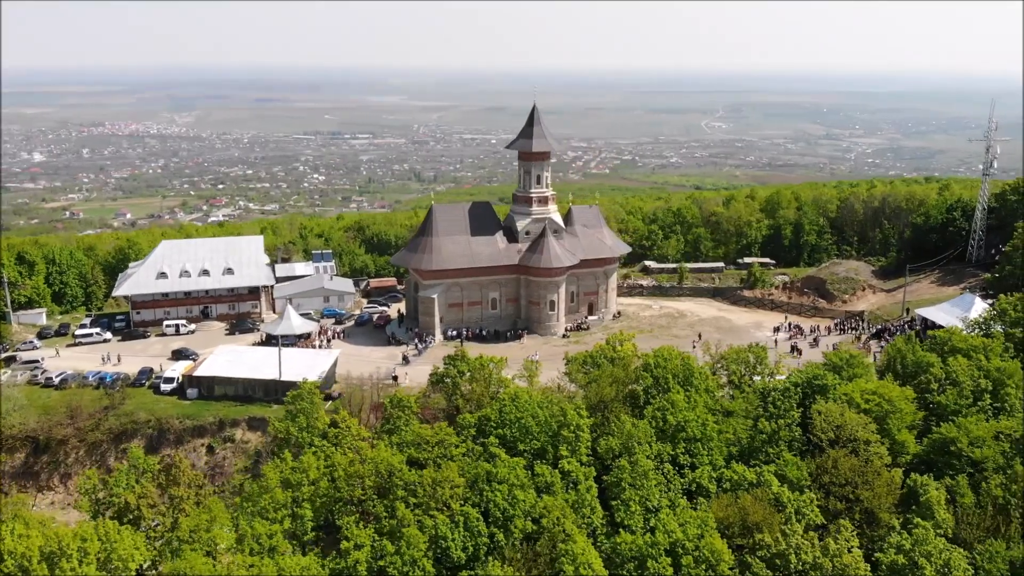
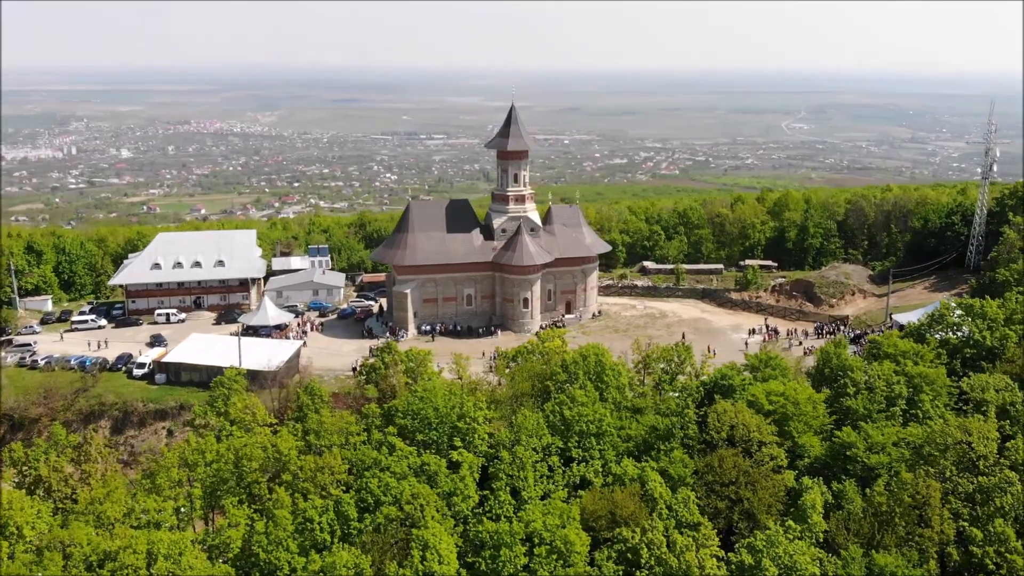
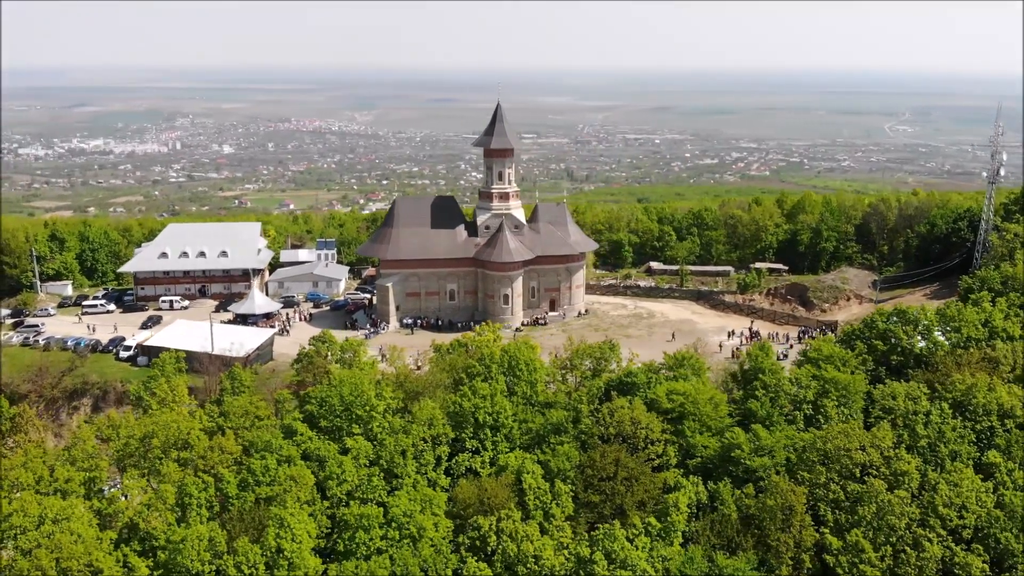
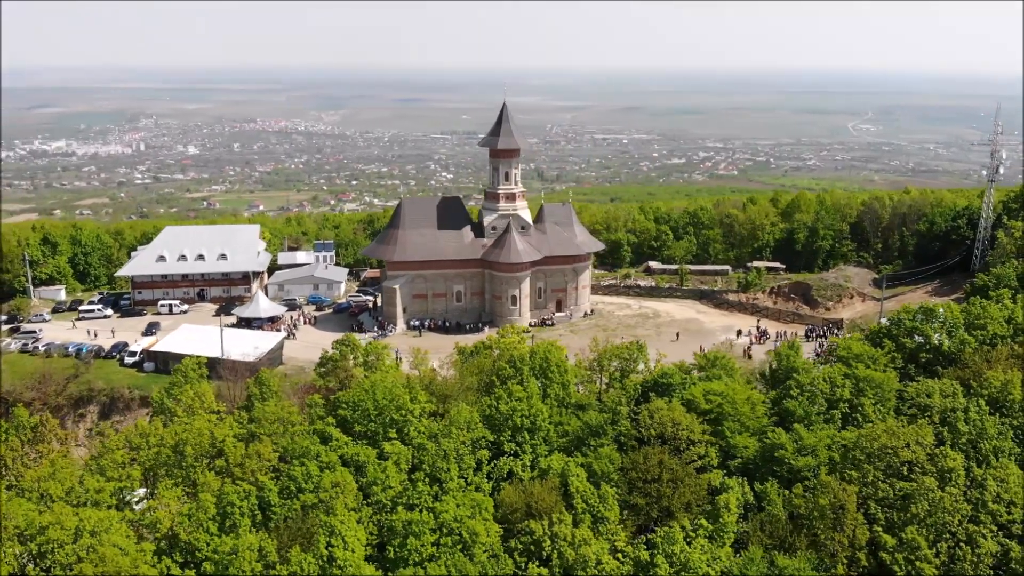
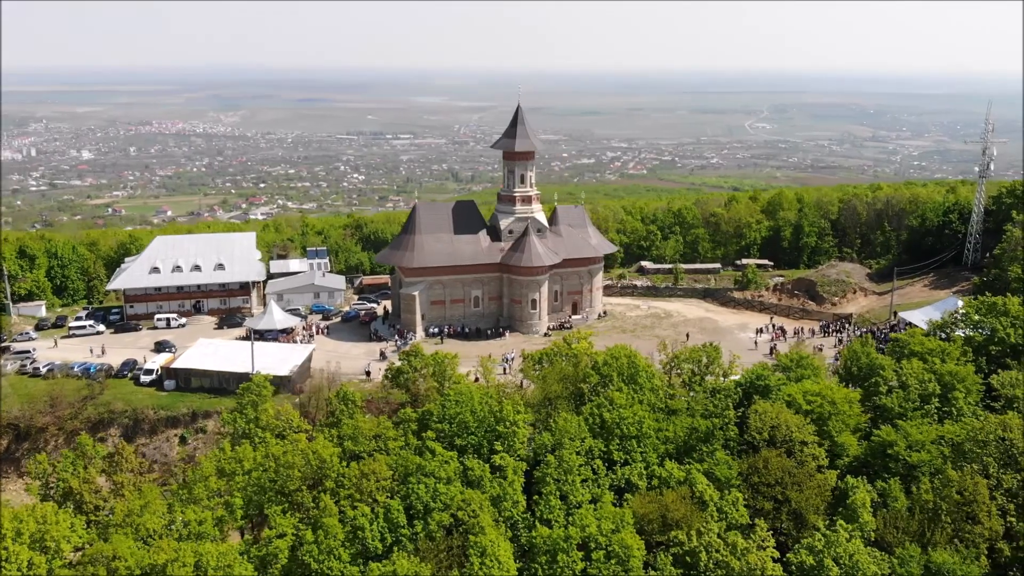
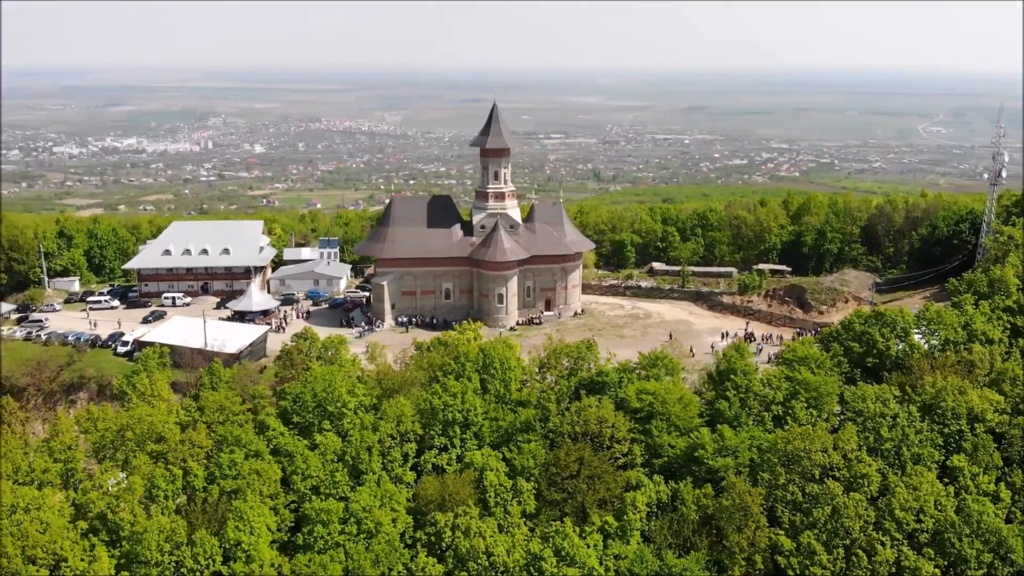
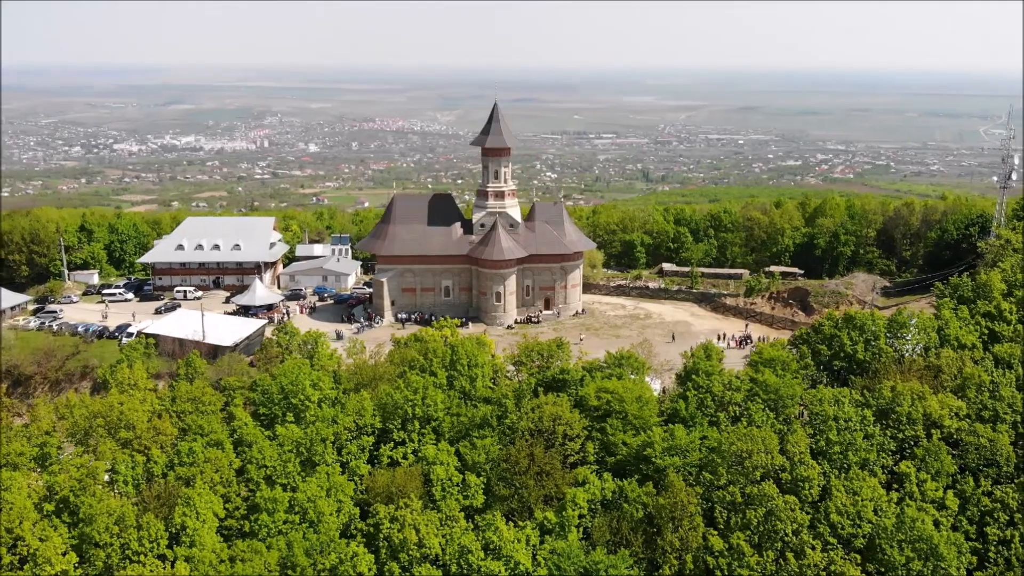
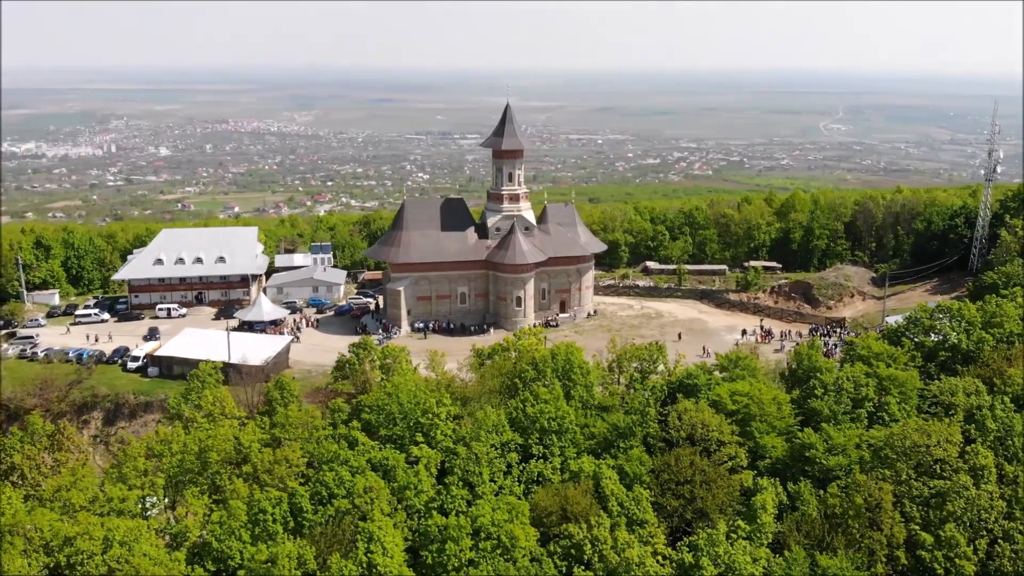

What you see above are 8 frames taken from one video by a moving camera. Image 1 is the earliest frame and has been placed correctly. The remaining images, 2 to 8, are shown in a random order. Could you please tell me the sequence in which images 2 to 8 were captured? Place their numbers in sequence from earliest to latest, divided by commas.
5, 2, 8, 4, 3, 6, 7
